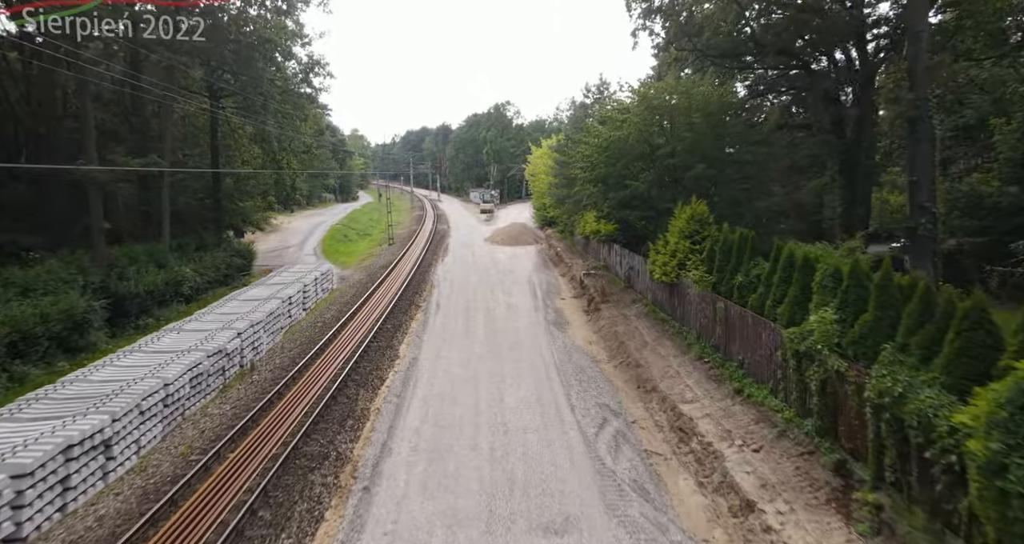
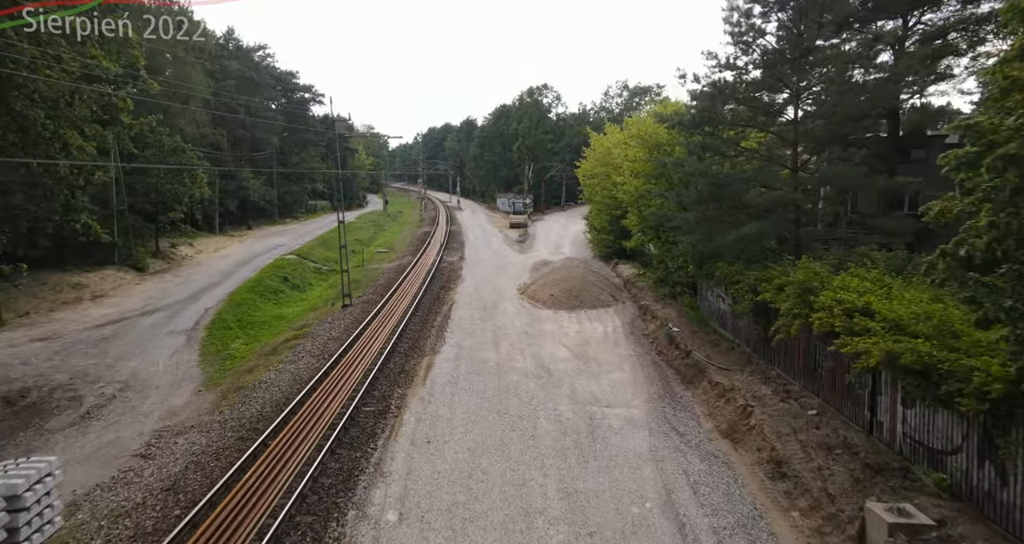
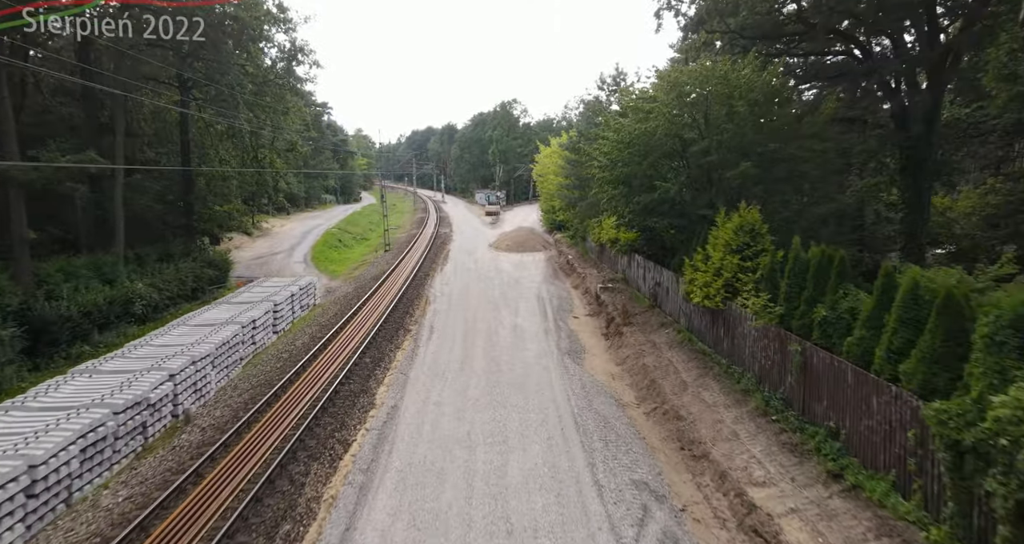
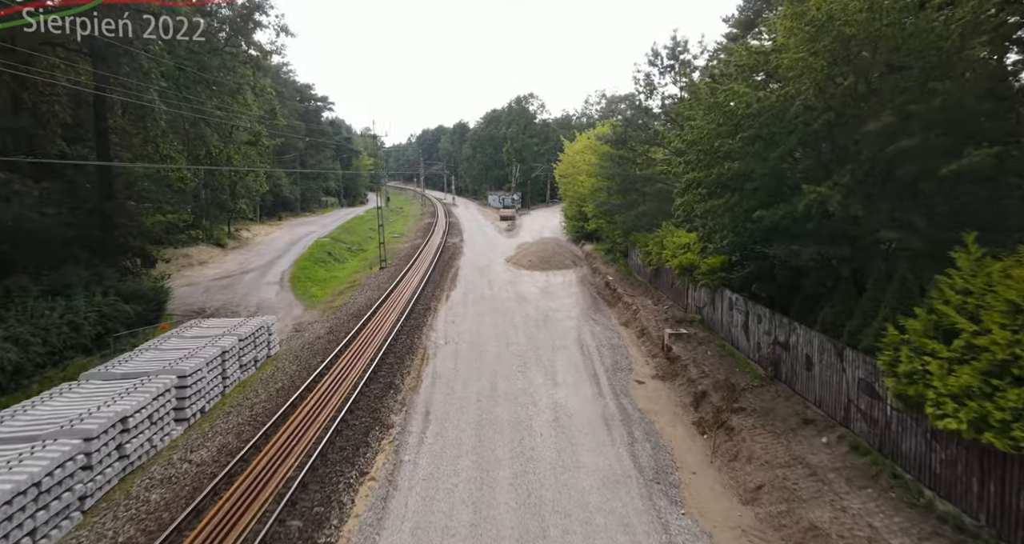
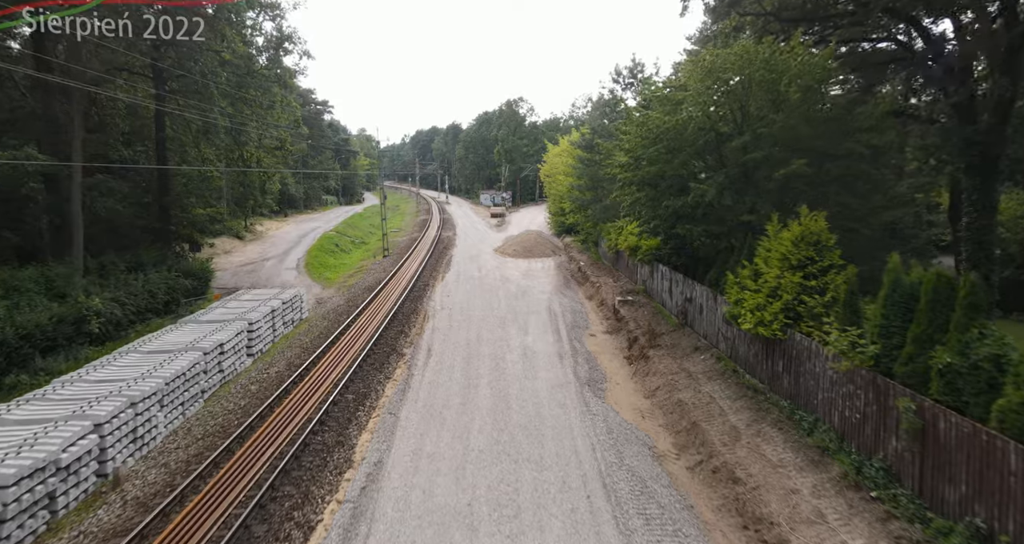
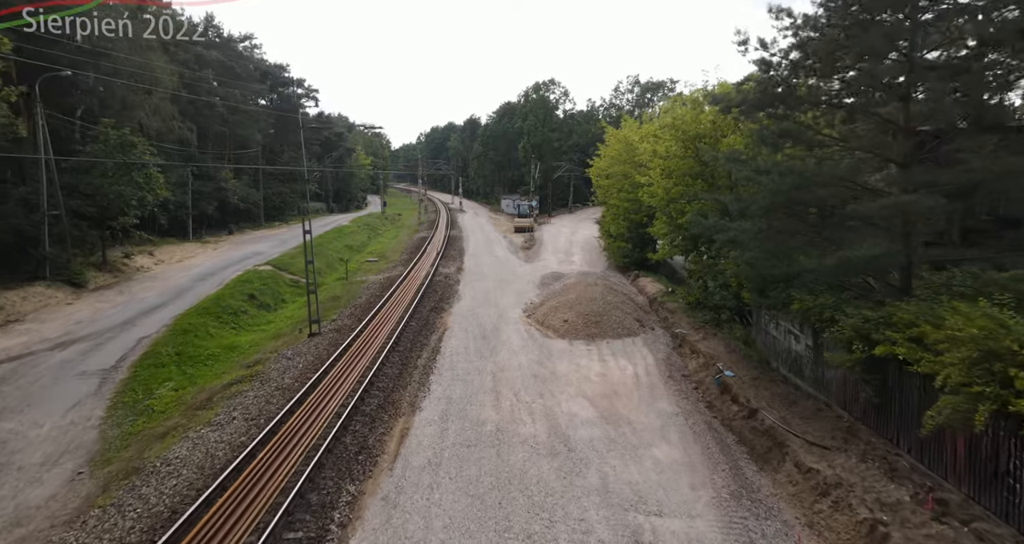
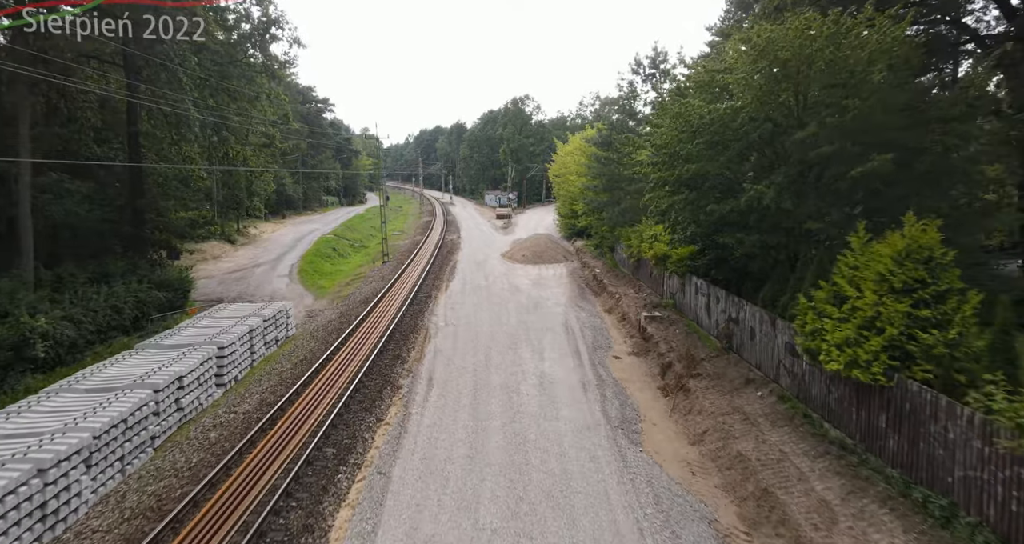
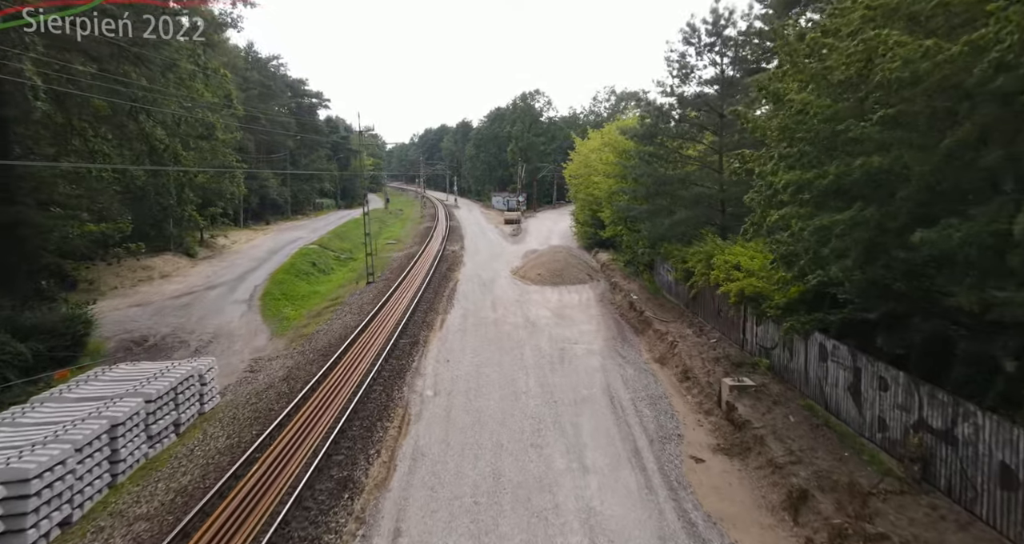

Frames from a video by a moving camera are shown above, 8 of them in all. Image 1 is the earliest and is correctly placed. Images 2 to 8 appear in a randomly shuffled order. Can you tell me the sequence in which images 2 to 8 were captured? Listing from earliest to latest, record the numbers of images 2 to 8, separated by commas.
3, 5, 7, 4, 8, 2, 6
